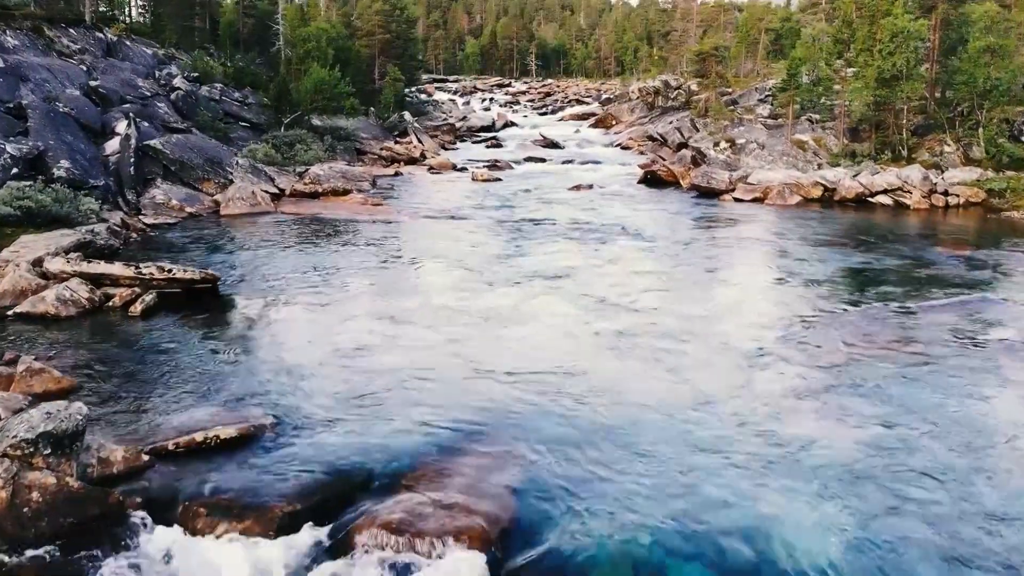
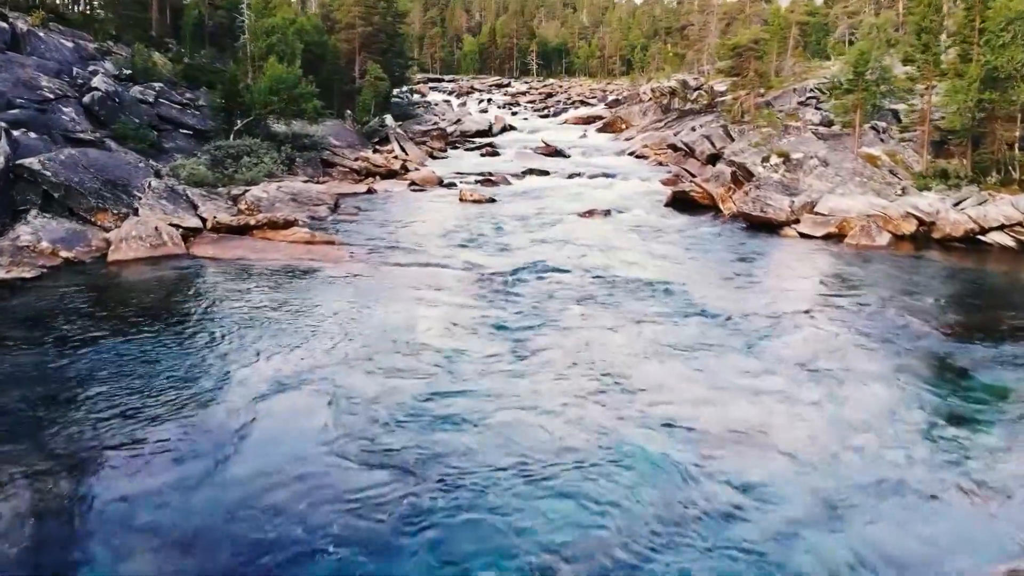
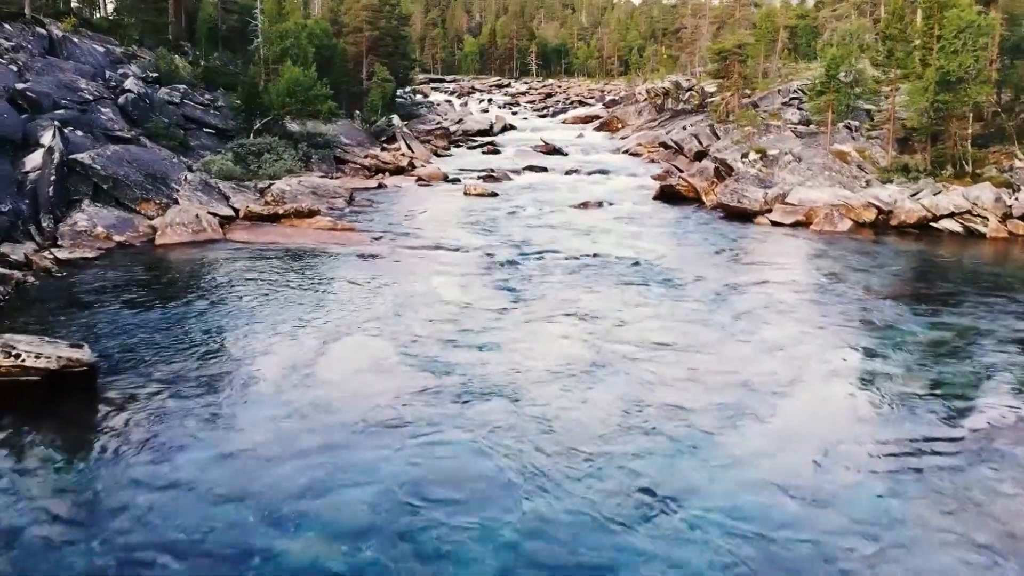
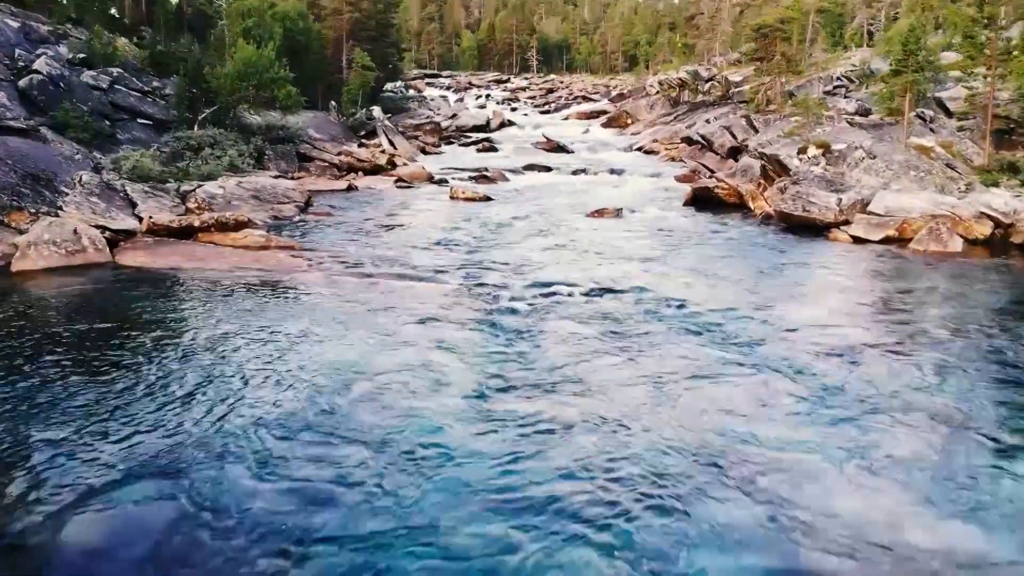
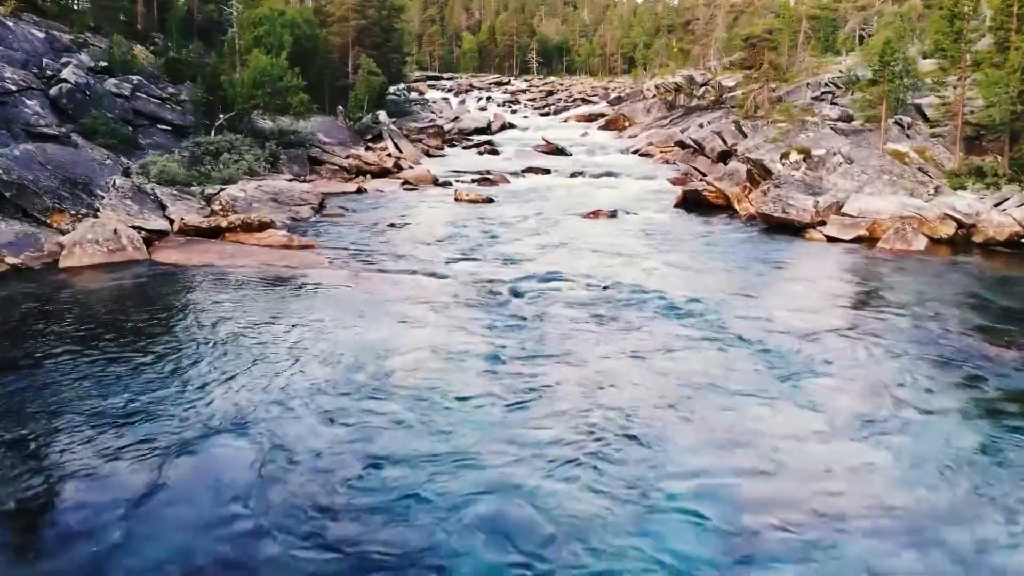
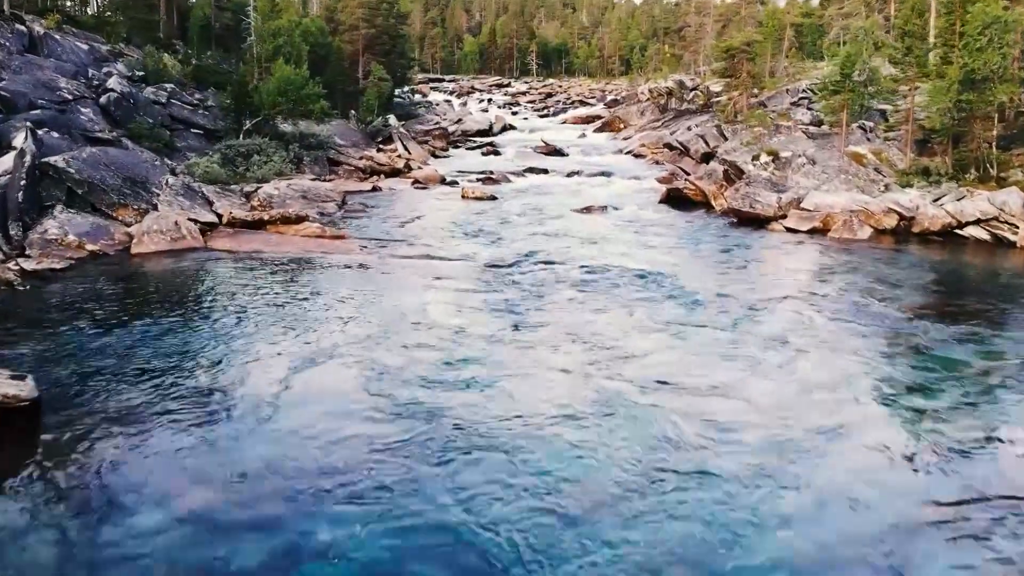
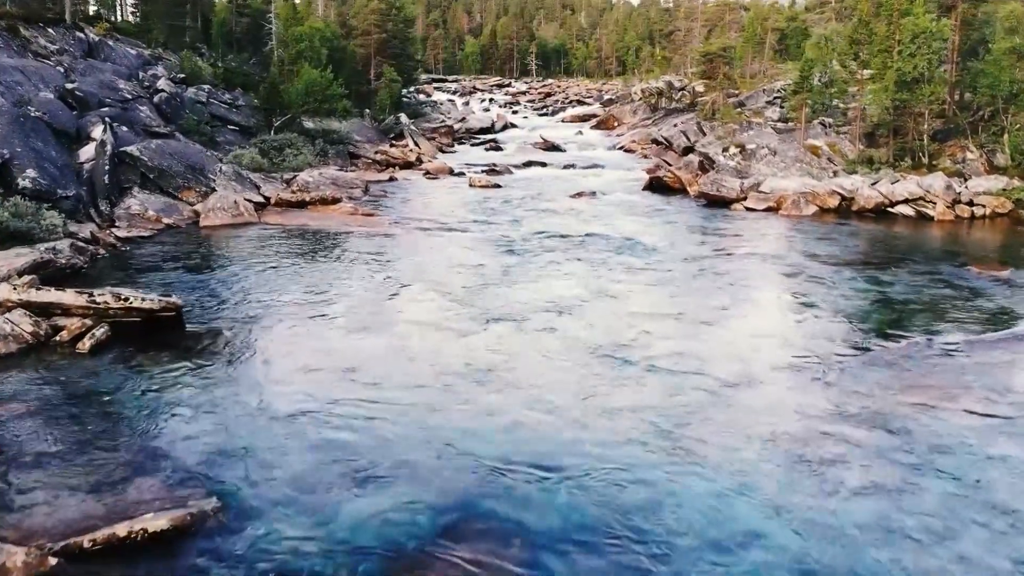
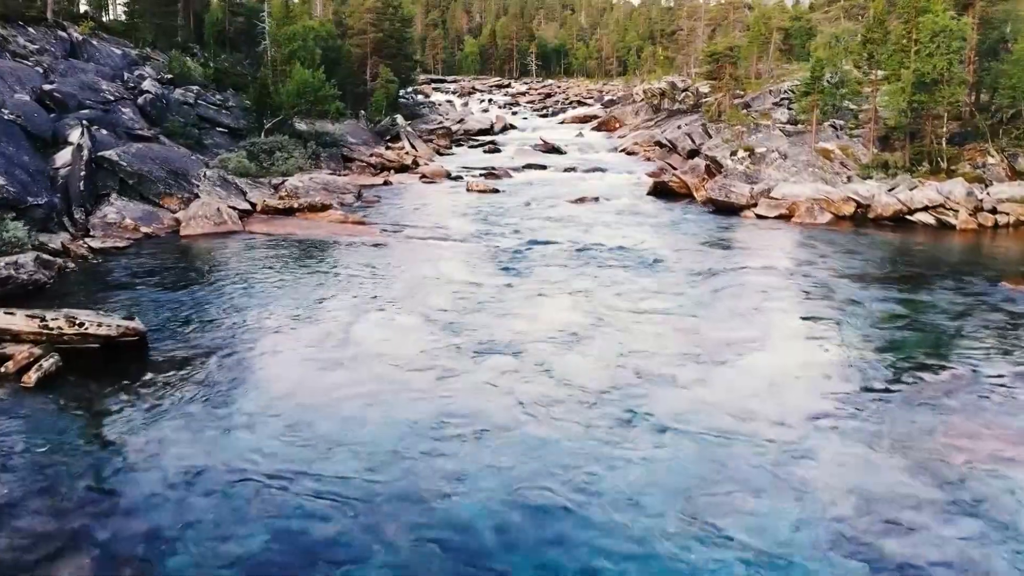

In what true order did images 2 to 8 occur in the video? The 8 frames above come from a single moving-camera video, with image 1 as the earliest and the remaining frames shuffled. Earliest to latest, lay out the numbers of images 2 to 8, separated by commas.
7, 8, 3, 6, 2, 5, 4
